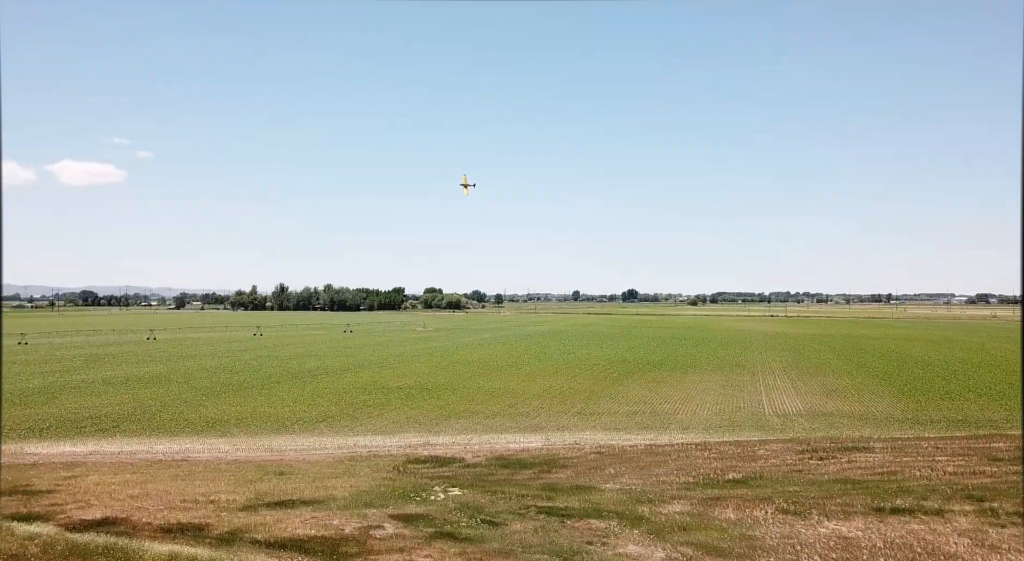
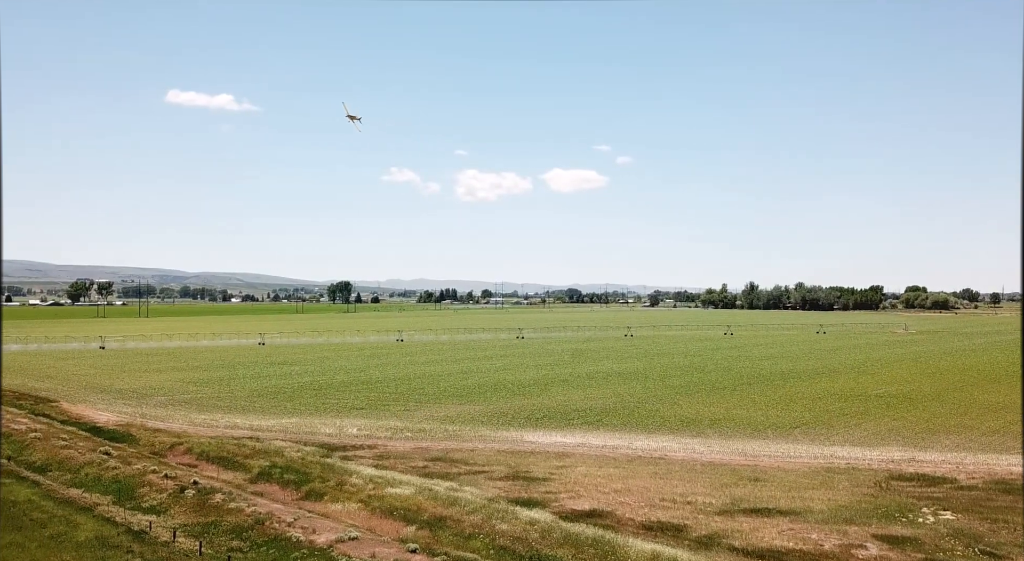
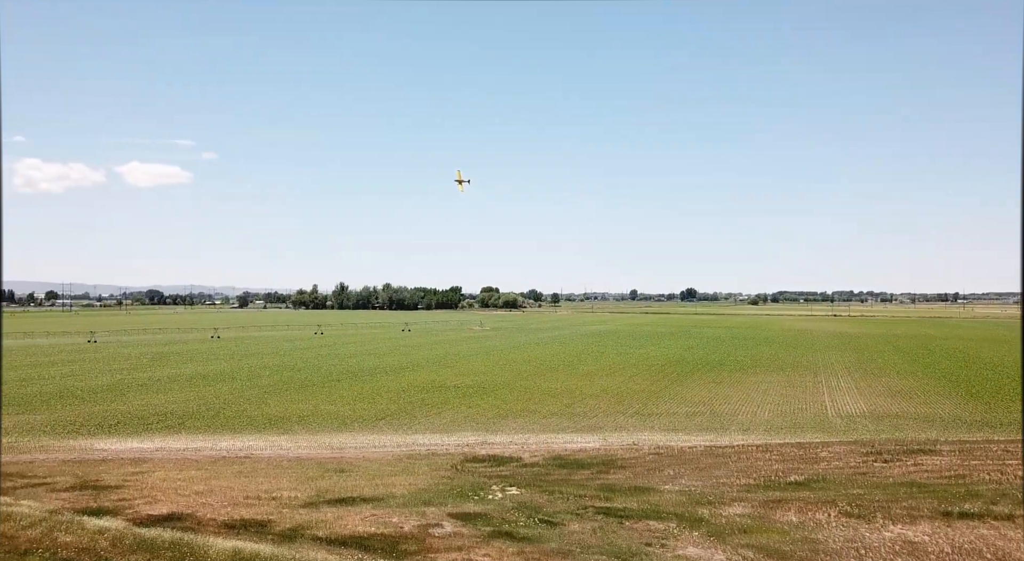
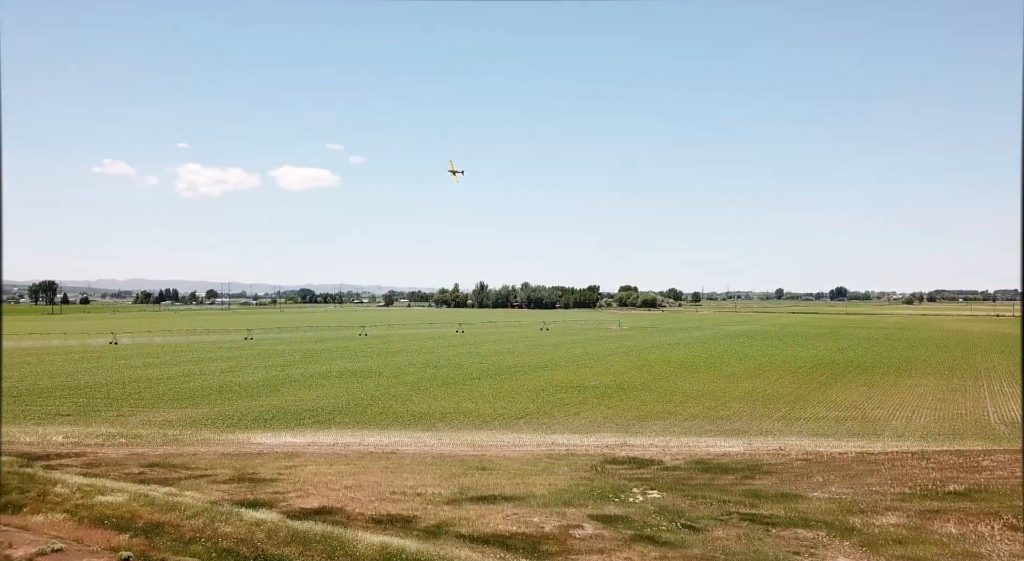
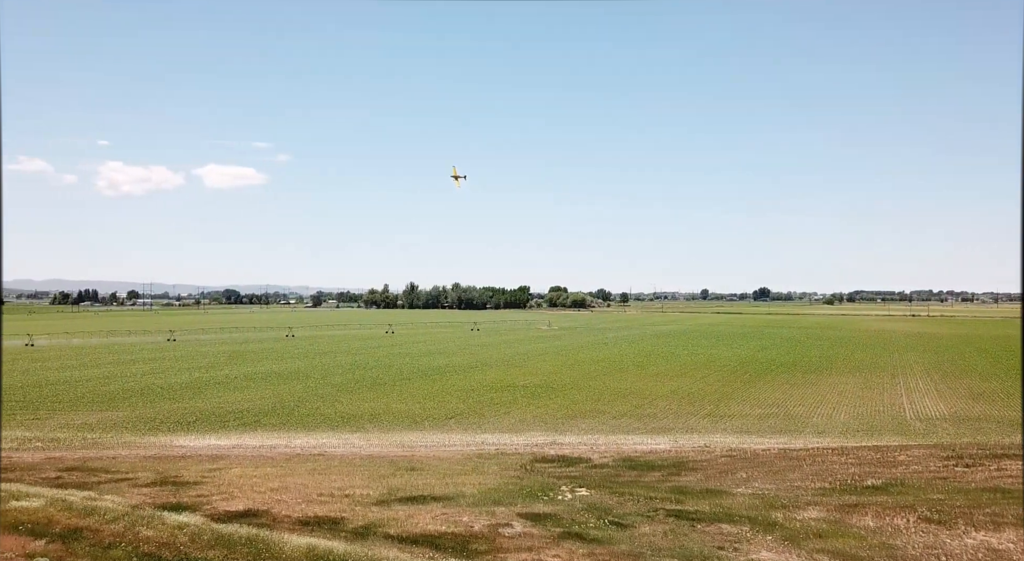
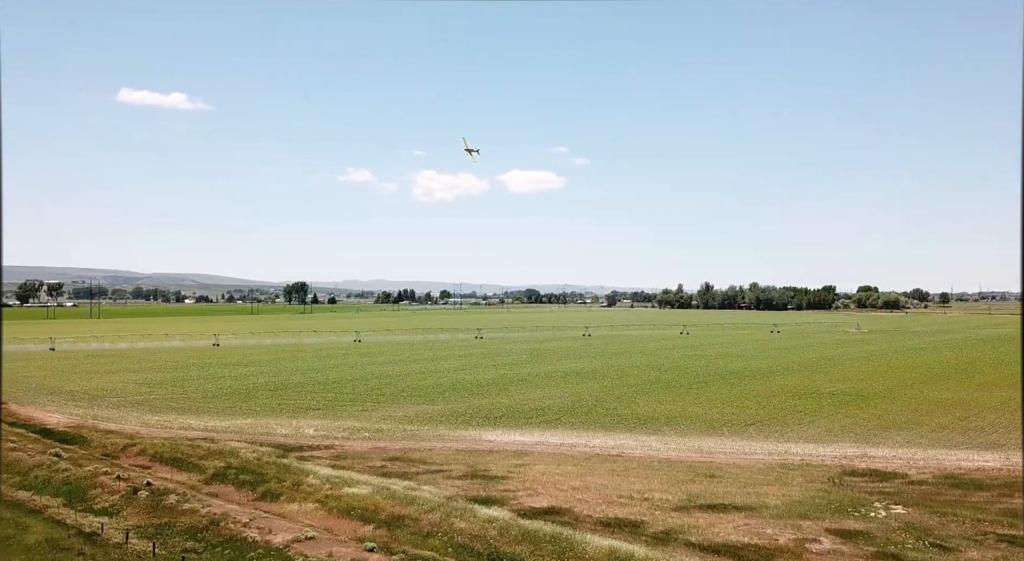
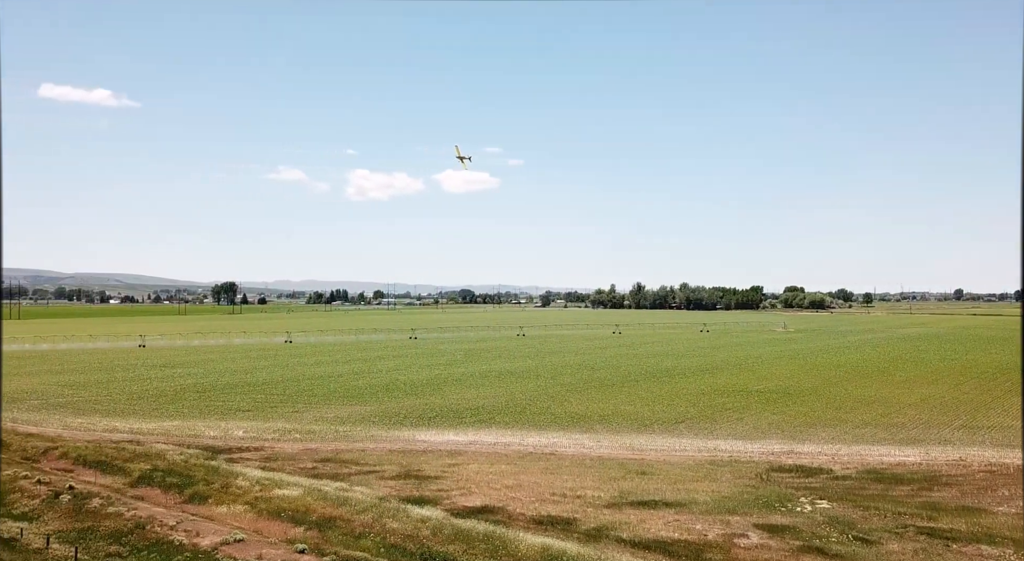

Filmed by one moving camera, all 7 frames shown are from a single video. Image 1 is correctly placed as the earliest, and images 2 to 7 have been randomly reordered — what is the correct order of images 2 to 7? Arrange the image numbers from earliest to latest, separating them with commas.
3, 5, 4, 7, 6, 2
